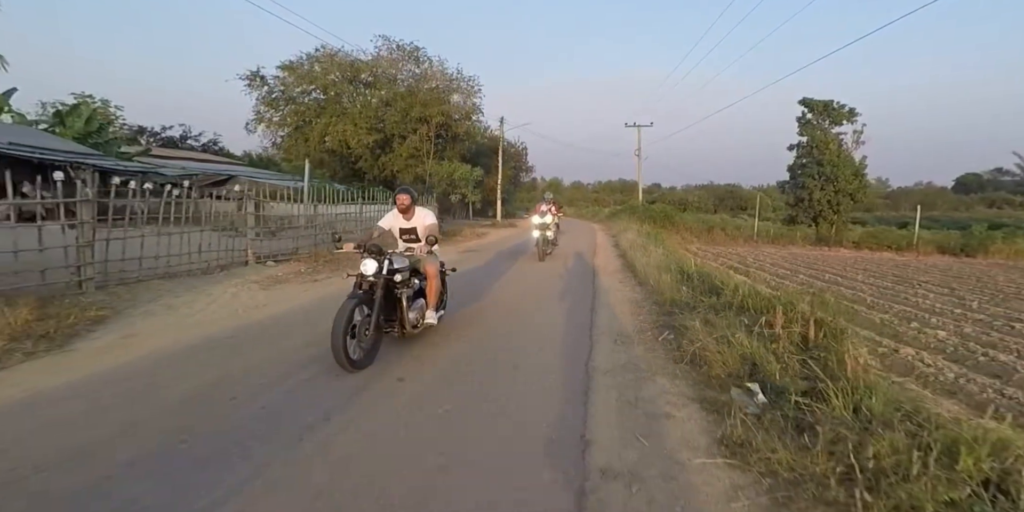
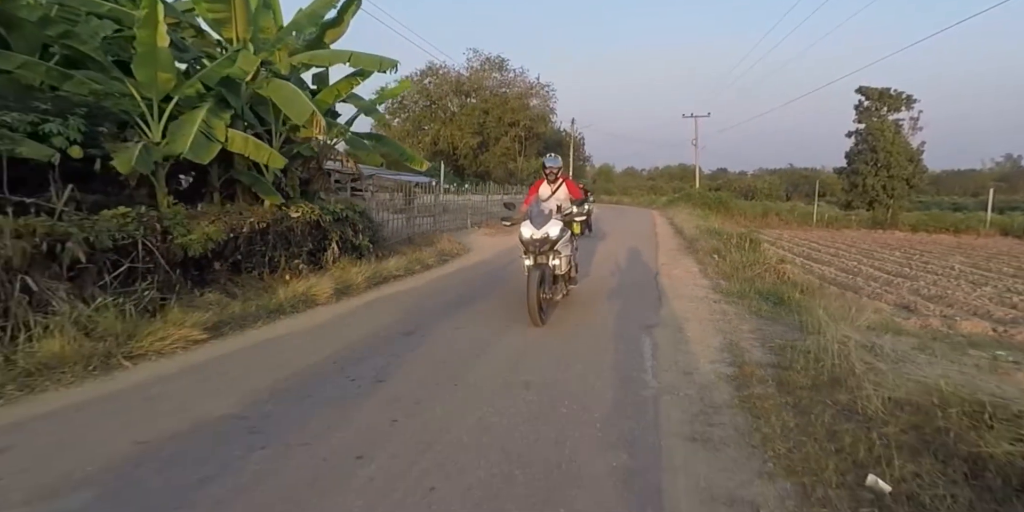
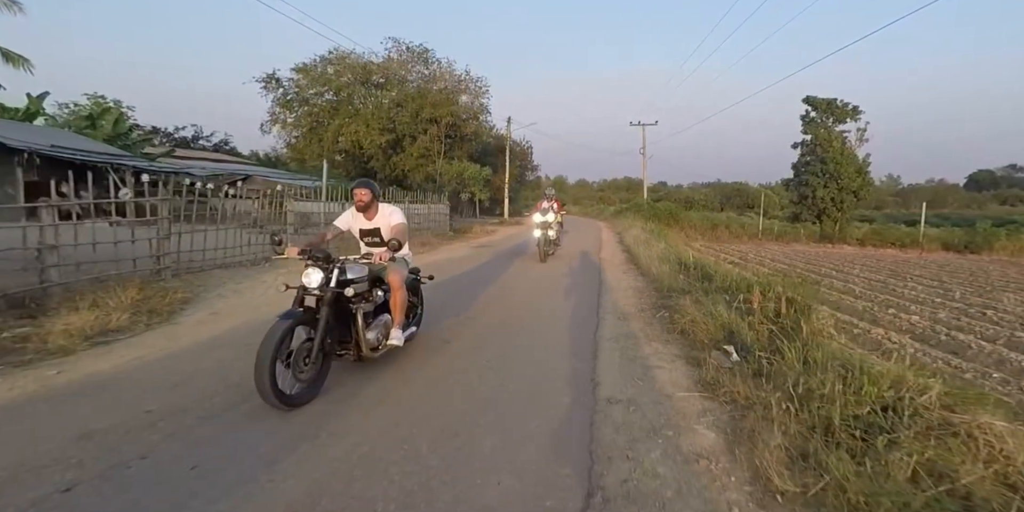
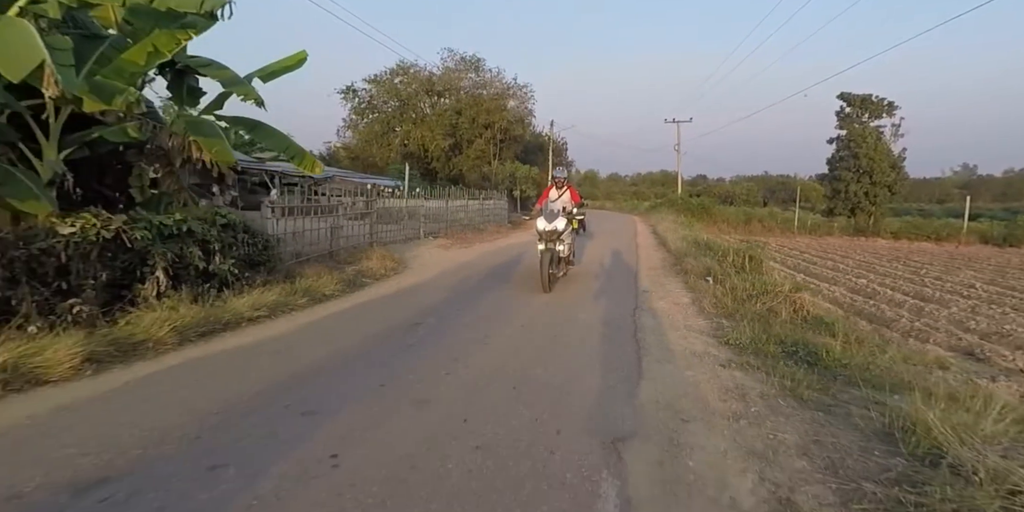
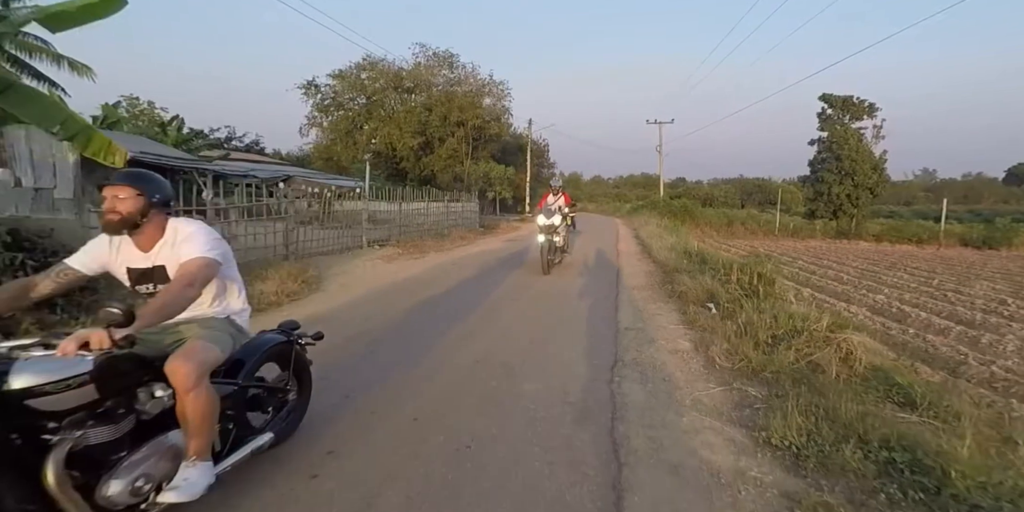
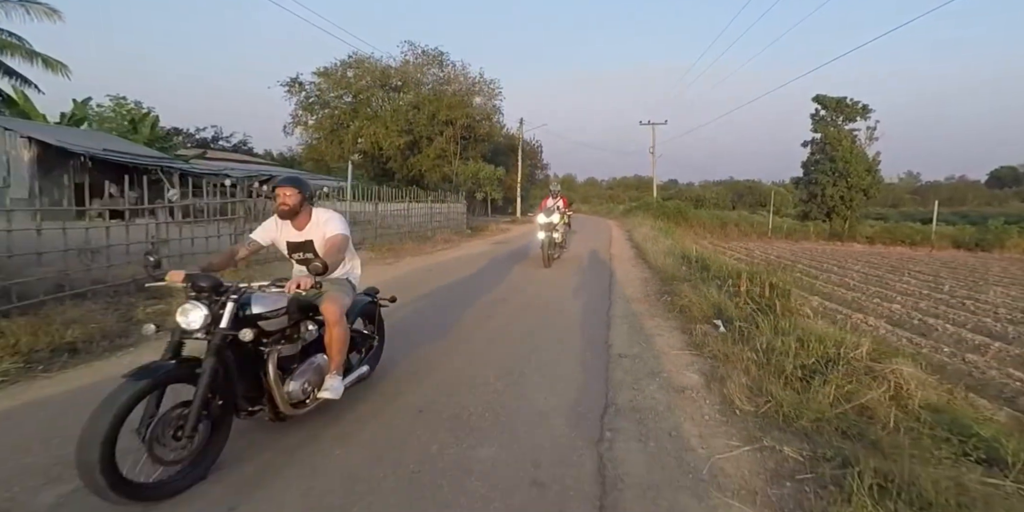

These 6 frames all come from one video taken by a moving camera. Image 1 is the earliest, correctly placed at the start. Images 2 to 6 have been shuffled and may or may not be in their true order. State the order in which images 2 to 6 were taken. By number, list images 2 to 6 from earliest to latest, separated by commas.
3, 6, 5, 4, 2
